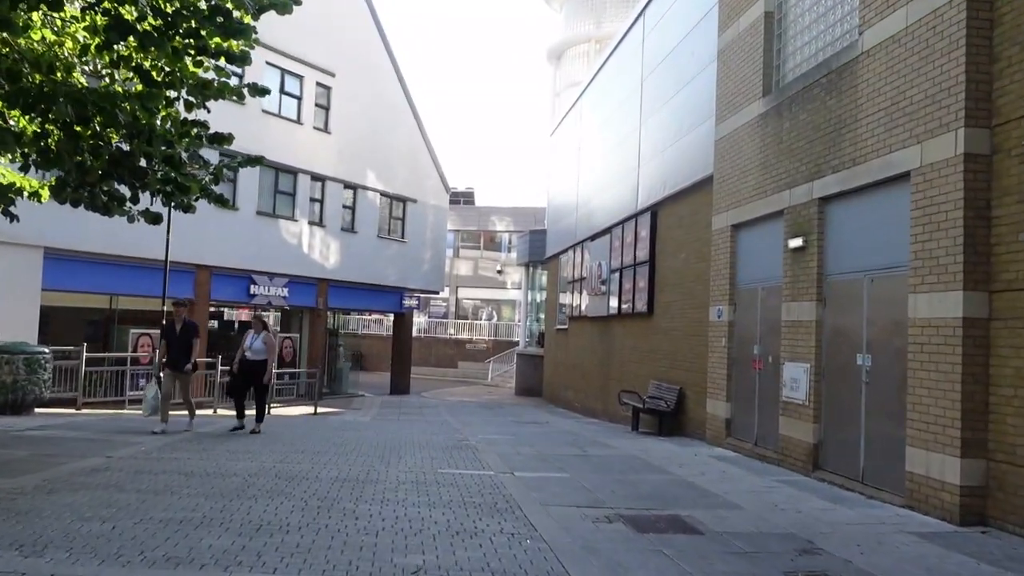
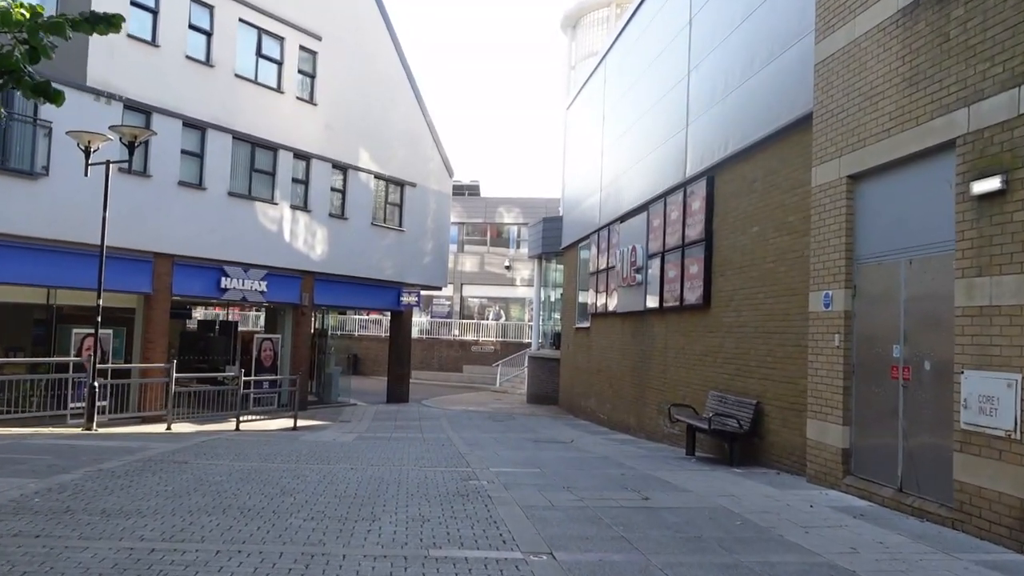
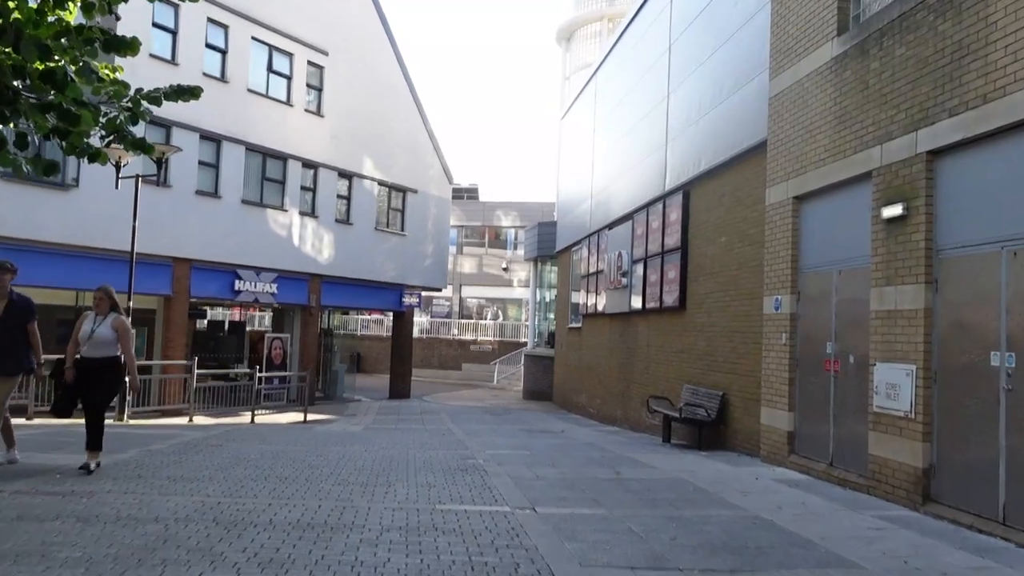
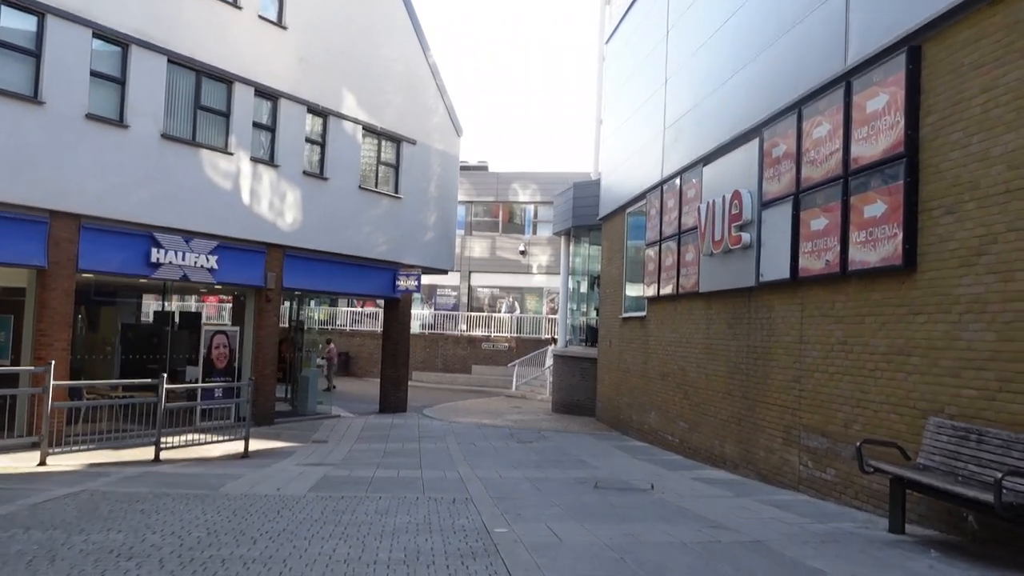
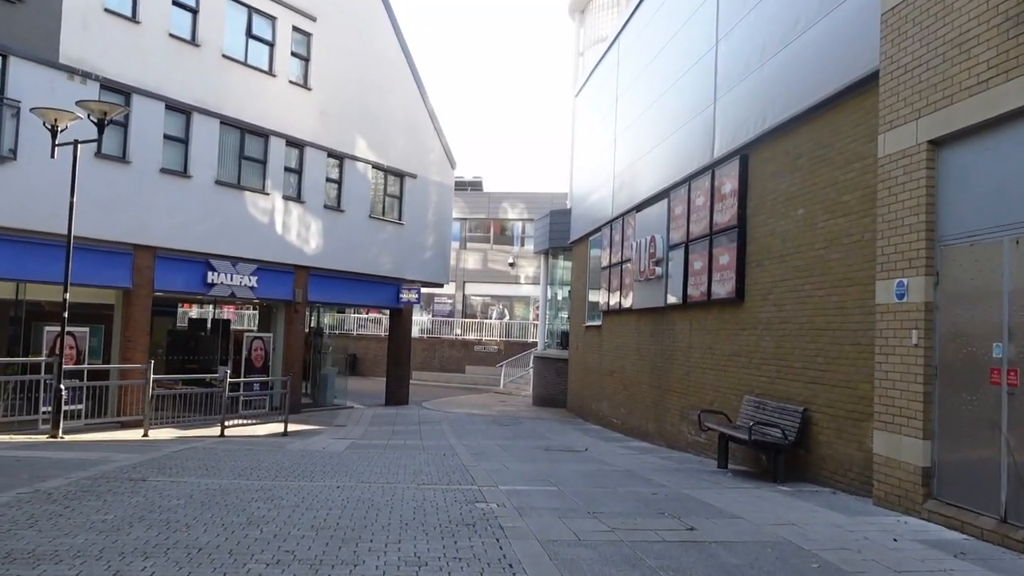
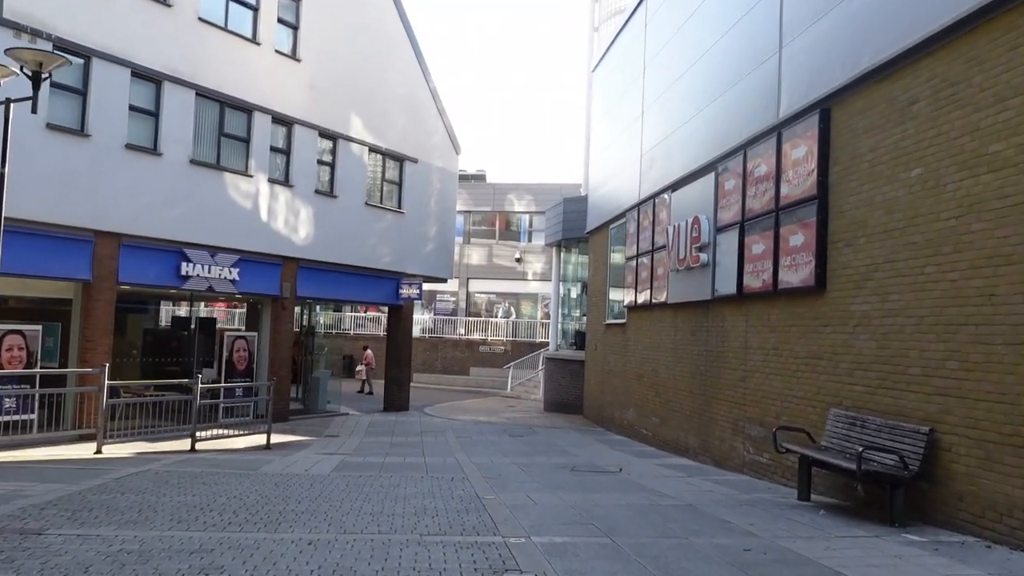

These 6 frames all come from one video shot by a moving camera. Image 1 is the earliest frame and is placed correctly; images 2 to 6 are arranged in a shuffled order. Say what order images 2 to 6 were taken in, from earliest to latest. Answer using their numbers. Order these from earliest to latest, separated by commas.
3, 2, 5, 6, 4
